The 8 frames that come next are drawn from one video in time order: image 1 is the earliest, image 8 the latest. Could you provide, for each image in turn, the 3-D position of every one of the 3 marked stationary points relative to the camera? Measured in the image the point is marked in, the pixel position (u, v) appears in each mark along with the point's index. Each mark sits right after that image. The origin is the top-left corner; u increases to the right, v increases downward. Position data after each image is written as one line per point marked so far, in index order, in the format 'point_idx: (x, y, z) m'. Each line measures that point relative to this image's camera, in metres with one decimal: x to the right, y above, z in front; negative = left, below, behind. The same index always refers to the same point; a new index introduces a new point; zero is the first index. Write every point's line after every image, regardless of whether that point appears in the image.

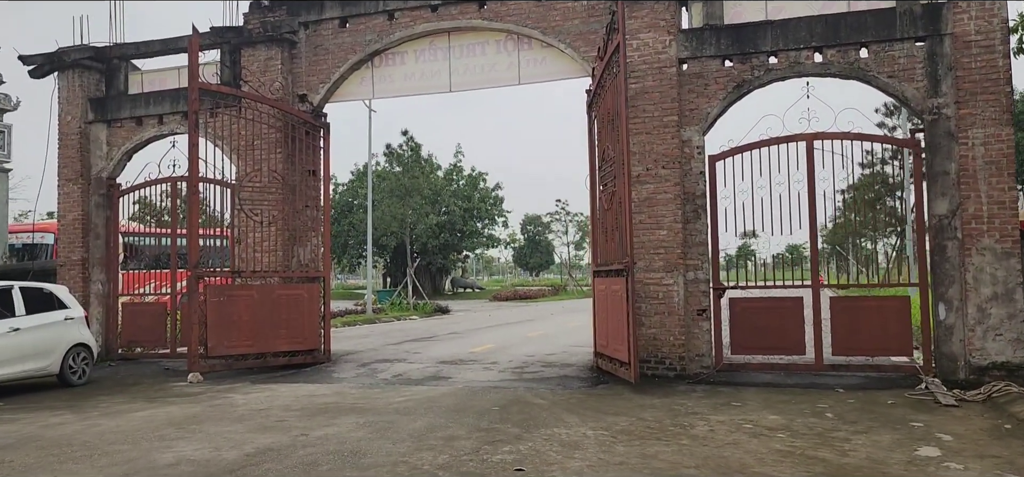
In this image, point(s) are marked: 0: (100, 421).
0: (-3.9, -1.7, +7.8) m
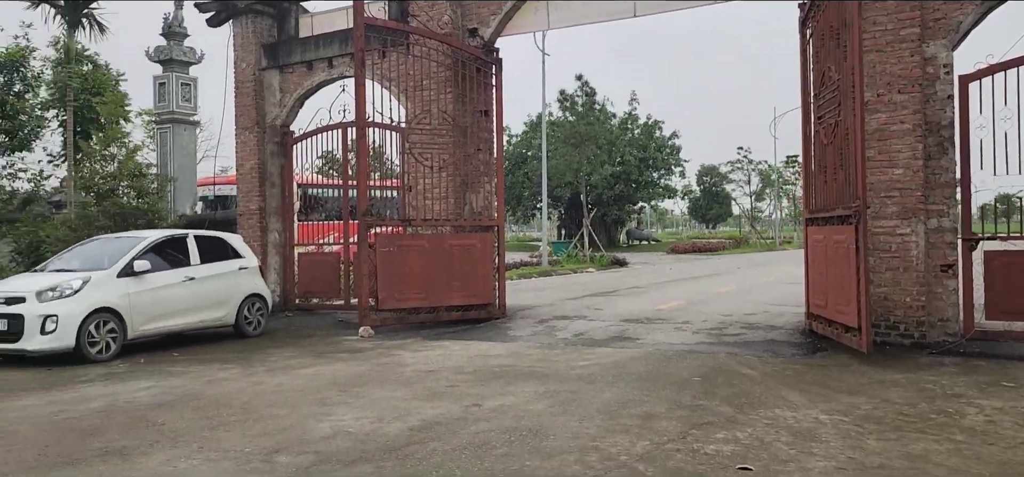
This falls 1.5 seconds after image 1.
0: (-2.2, -1.2, +7.3) m
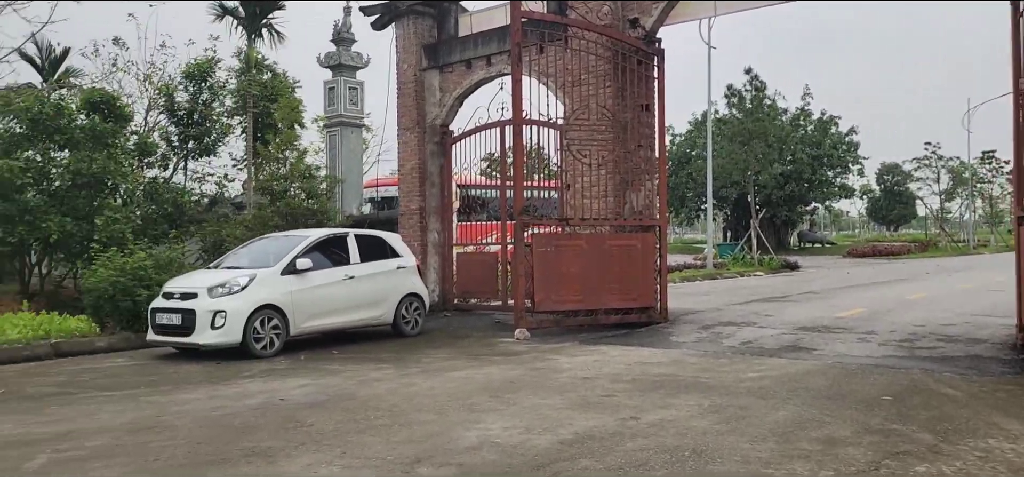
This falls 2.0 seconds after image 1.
0: (-0.8, -1.2, +7.1) m
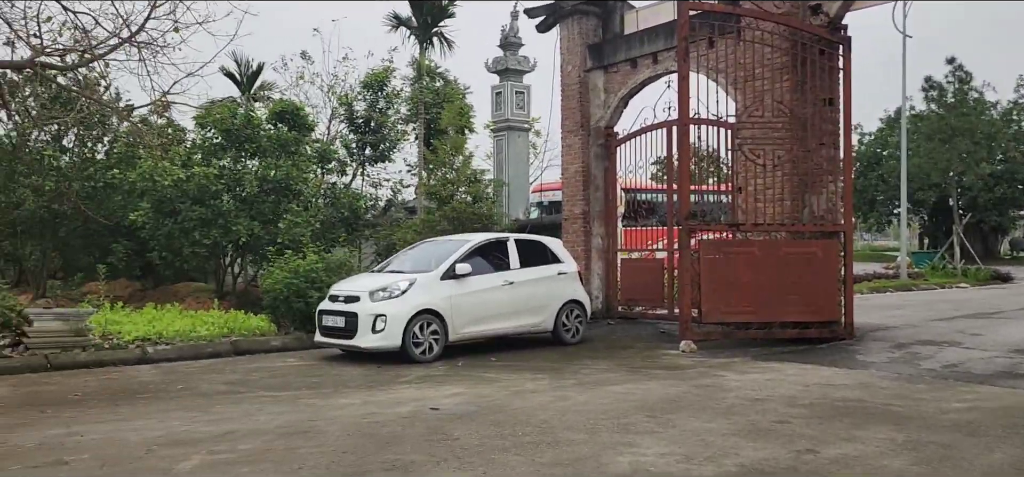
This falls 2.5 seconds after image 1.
0: (+0.5, -1.3, +6.8) m
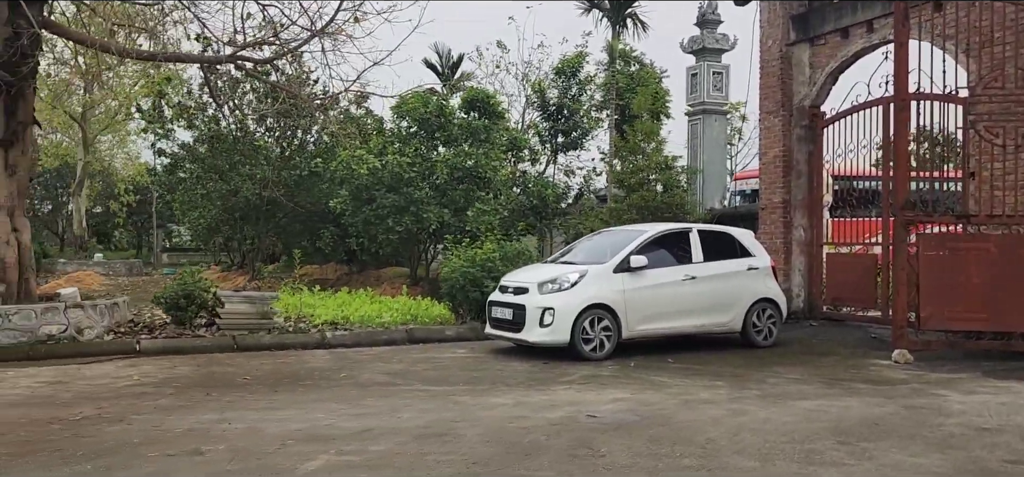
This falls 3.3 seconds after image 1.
0: (+1.7, -1.2, +5.9) m
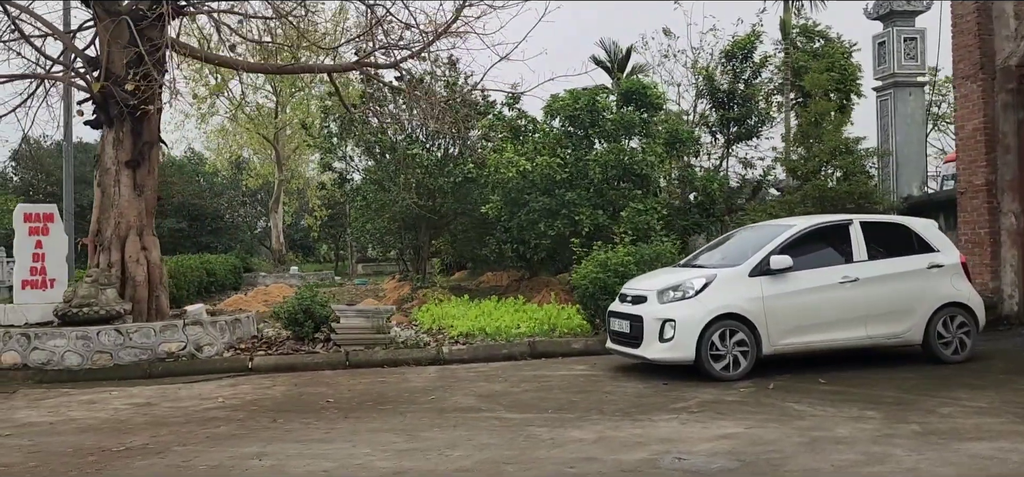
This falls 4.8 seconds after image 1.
0: (+2.2, -1.2, +4.6) m
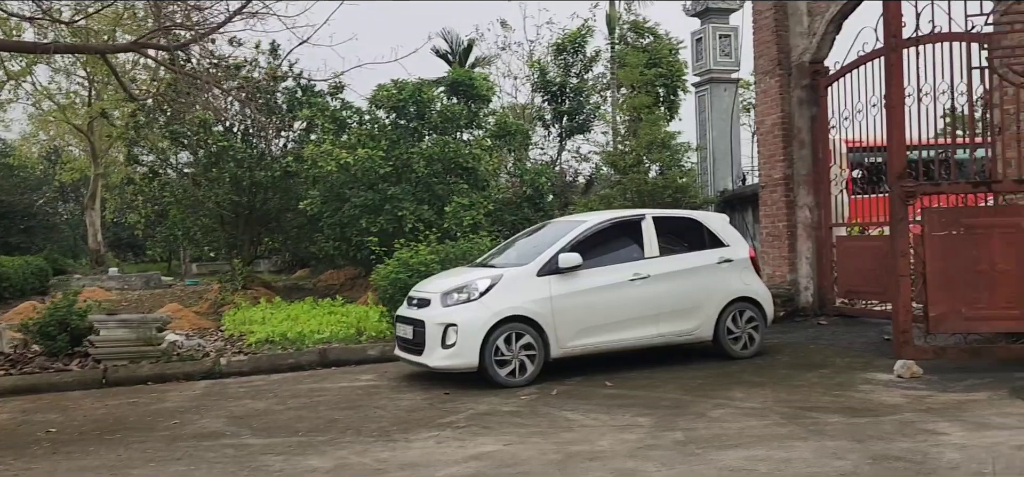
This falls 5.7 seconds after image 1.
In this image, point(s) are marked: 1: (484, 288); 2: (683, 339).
0: (+0.7, -1.2, +4.3) m
1: (-0.2, -0.4, +6.6) m
2: (+1.5, -0.9, +7.2) m
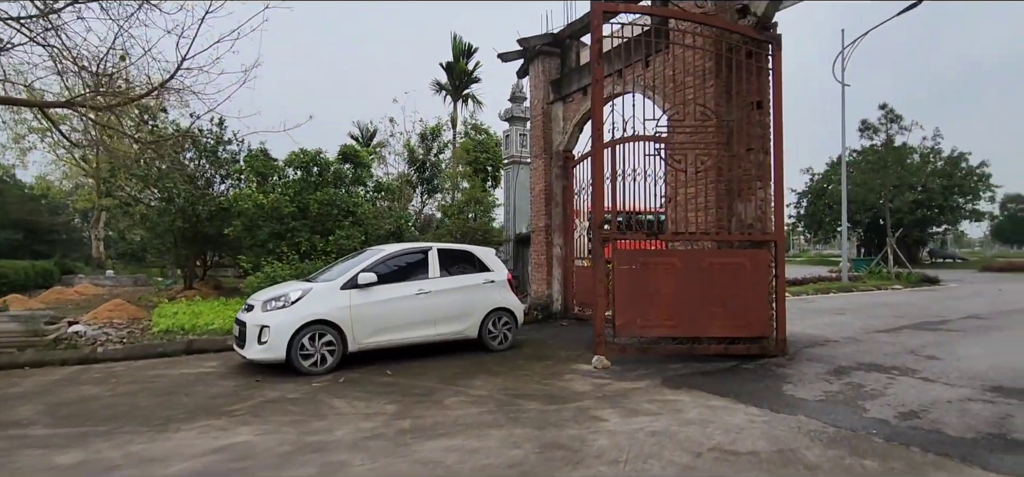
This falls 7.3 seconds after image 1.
0: (-0.9, -1.4, +5.3) m
1: (-2.0, -0.5, +7.5) m
2: (-0.3, -0.9, +8.3) m
